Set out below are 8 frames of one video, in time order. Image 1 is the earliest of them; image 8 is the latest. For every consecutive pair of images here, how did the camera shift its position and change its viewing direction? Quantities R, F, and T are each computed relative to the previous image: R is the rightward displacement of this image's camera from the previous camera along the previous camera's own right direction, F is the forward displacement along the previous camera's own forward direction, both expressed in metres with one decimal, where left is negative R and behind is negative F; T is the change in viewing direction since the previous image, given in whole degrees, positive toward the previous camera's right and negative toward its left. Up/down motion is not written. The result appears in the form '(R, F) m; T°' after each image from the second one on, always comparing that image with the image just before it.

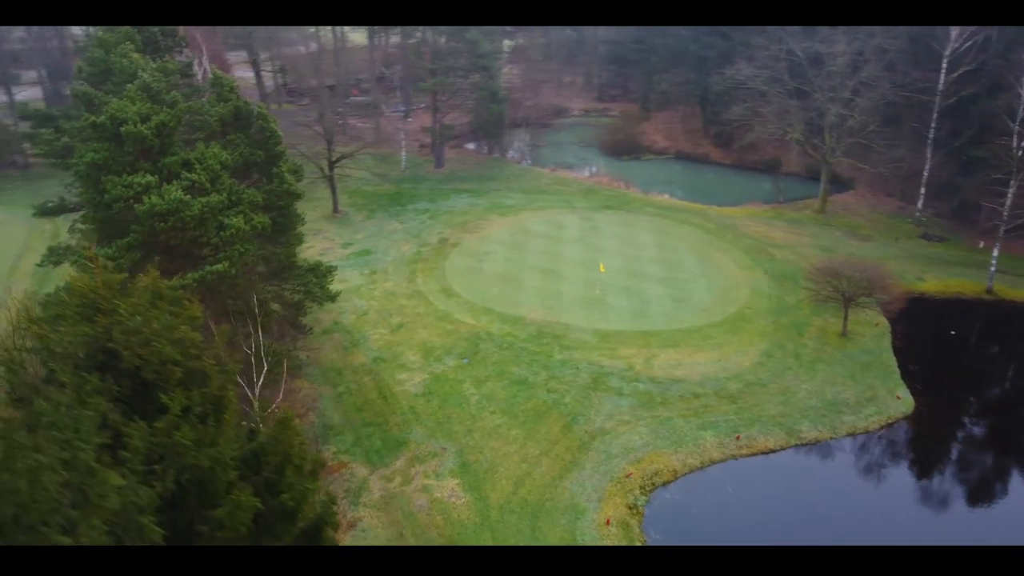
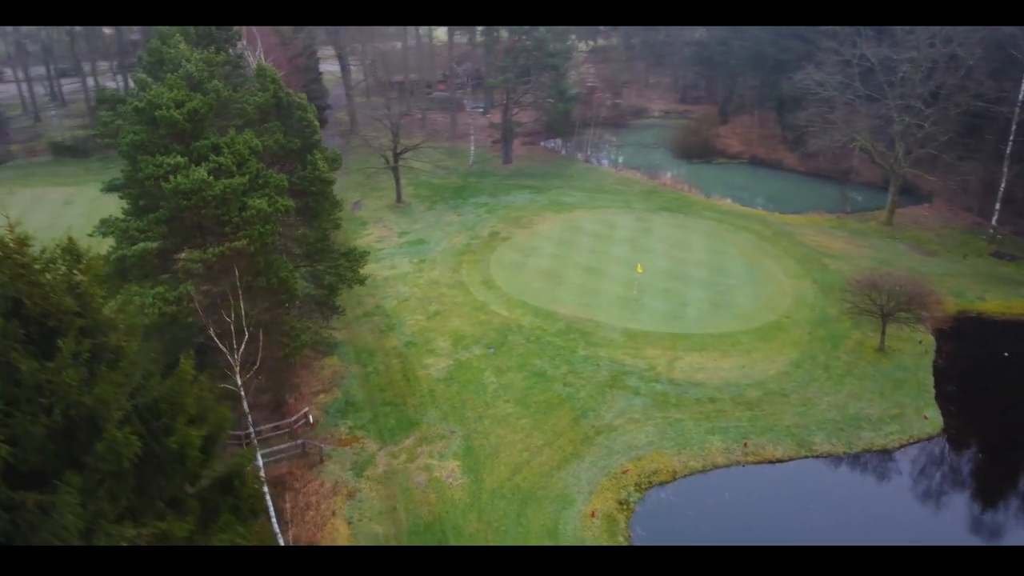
(+2.3, -0.4) m; -7°
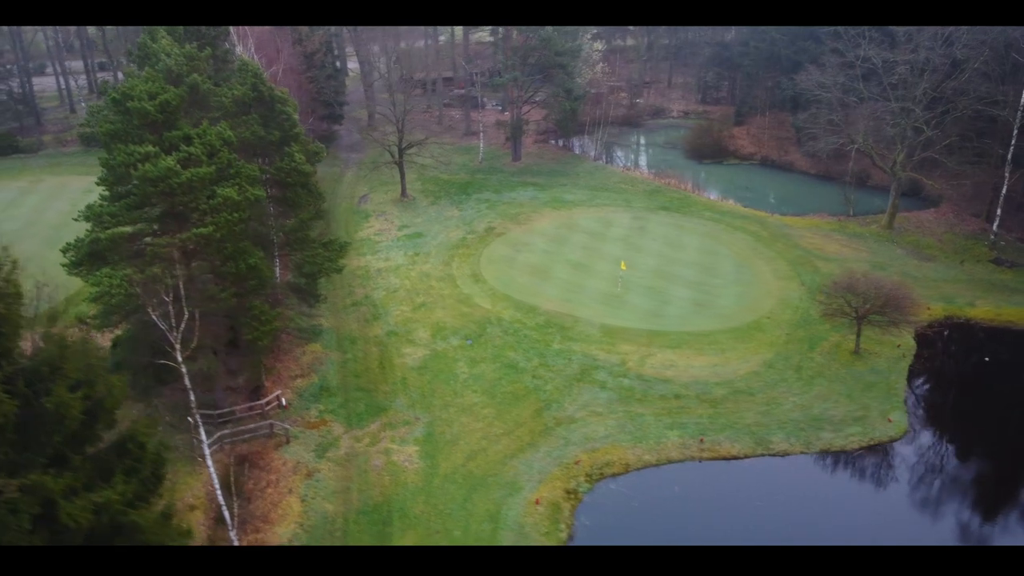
(+2.2, -0.5) m; -3°
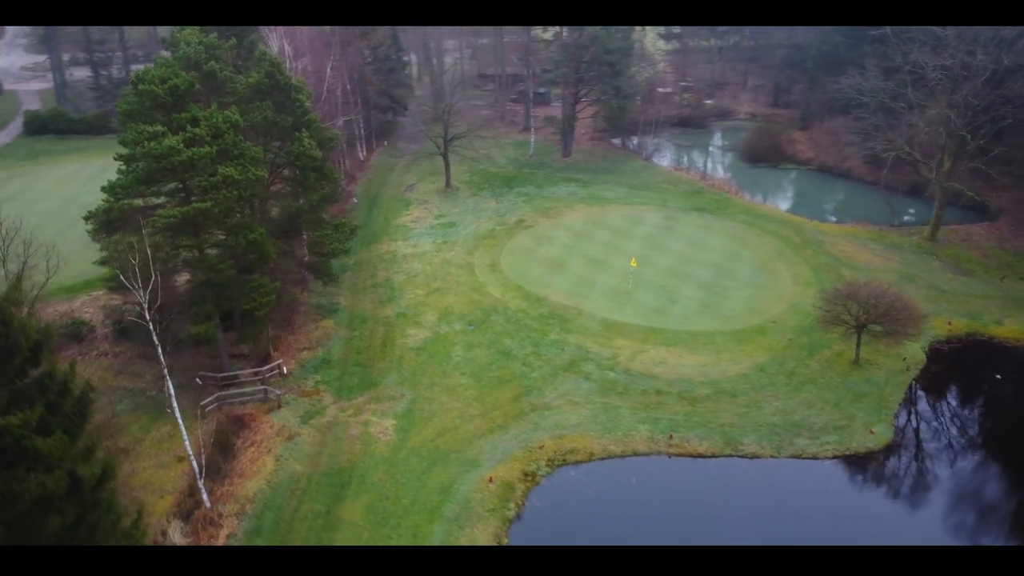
(+3.3, -0.6) m; -7°
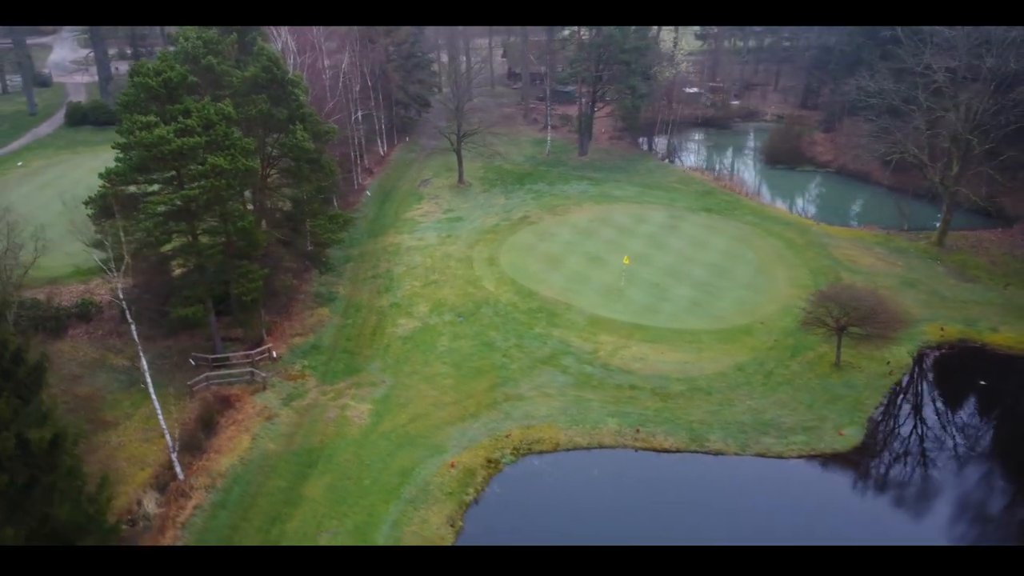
(+2.1, -0.4) m; -4°
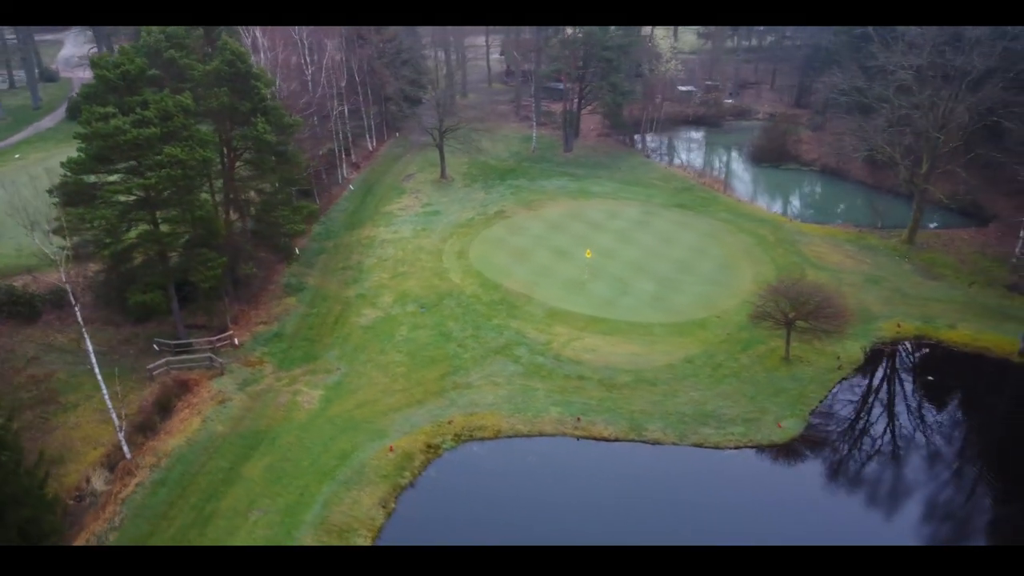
(+2.1, -0.4) m; -1°
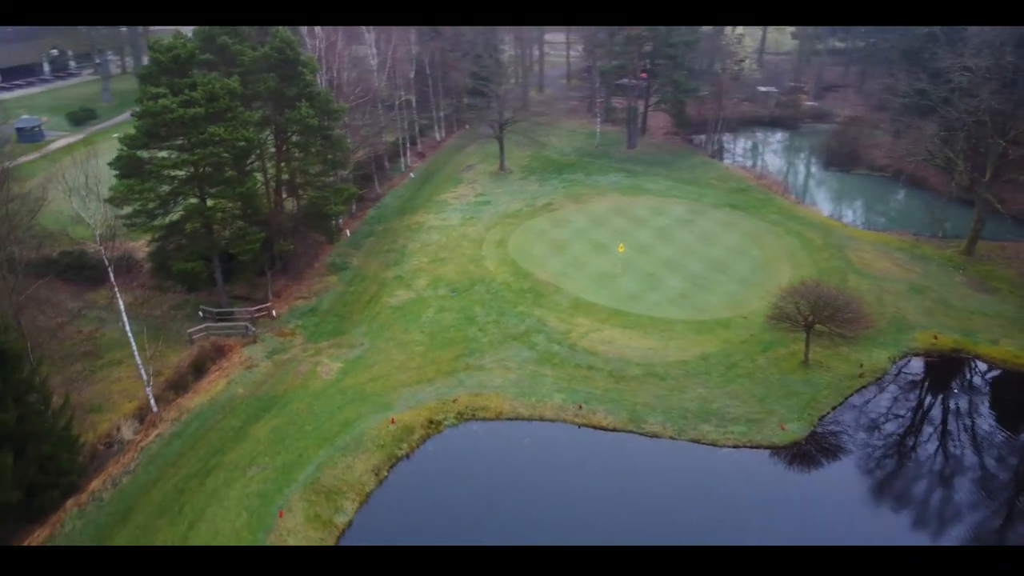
(+2.5, -0.4) m; -7°
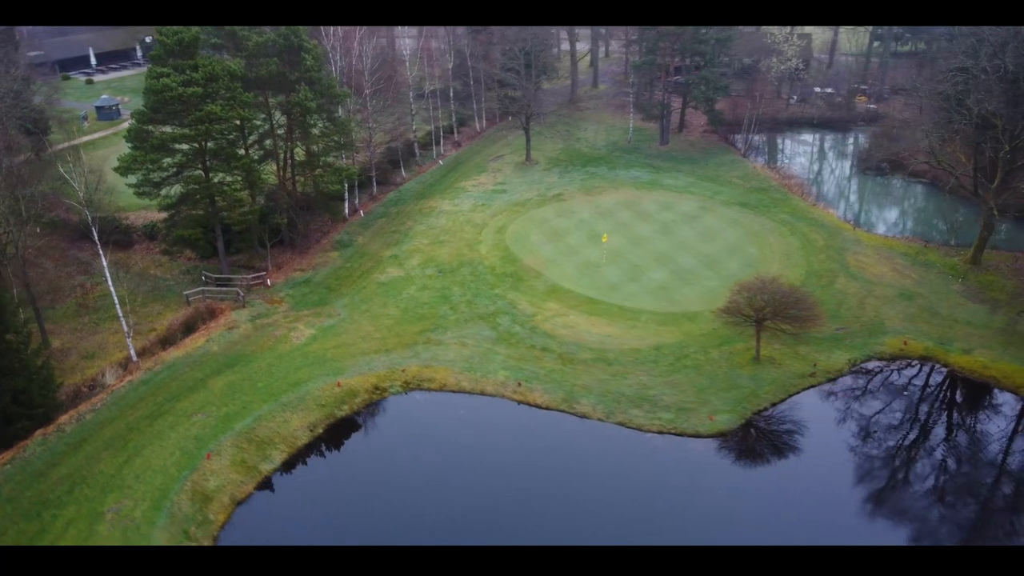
(+4.4, -0.7) m; -7°
